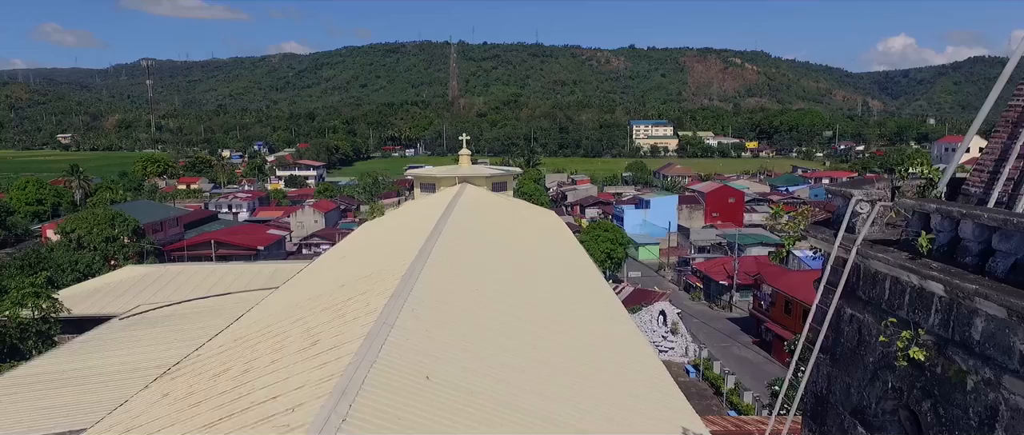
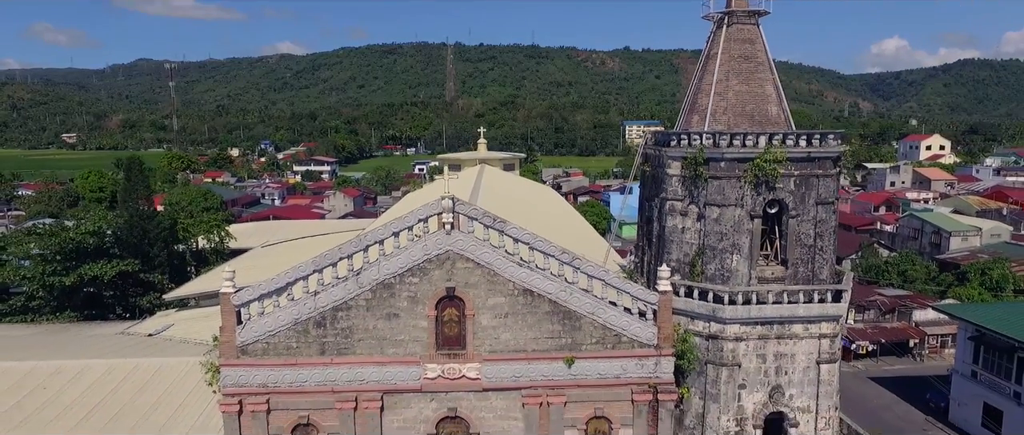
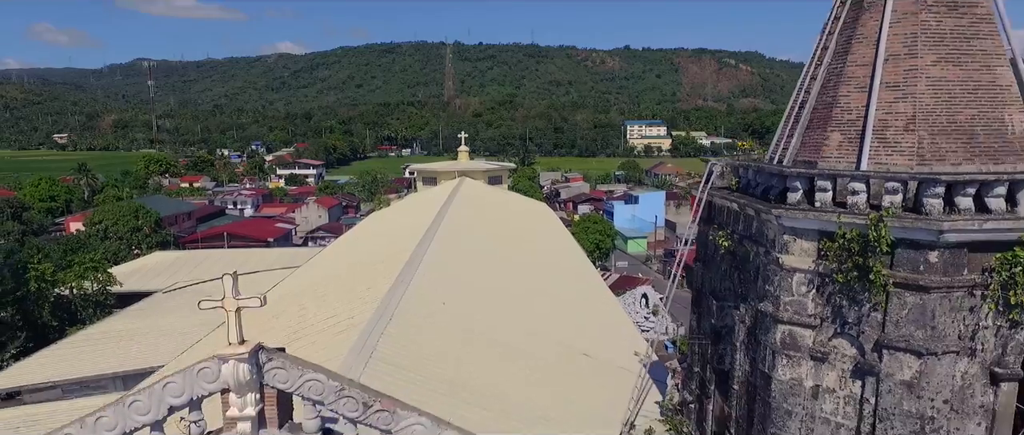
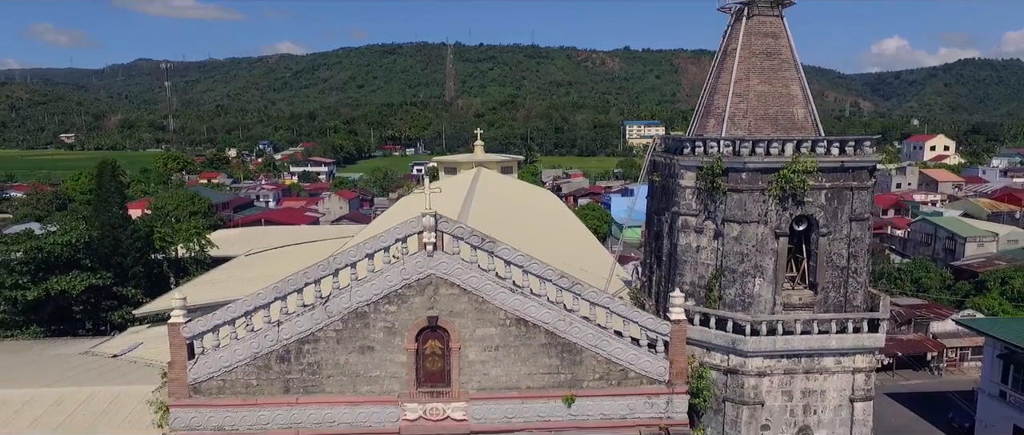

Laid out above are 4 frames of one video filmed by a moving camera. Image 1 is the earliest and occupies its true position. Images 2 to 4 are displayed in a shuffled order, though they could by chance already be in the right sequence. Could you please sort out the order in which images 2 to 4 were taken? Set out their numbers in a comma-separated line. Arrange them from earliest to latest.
3, 4, 2
